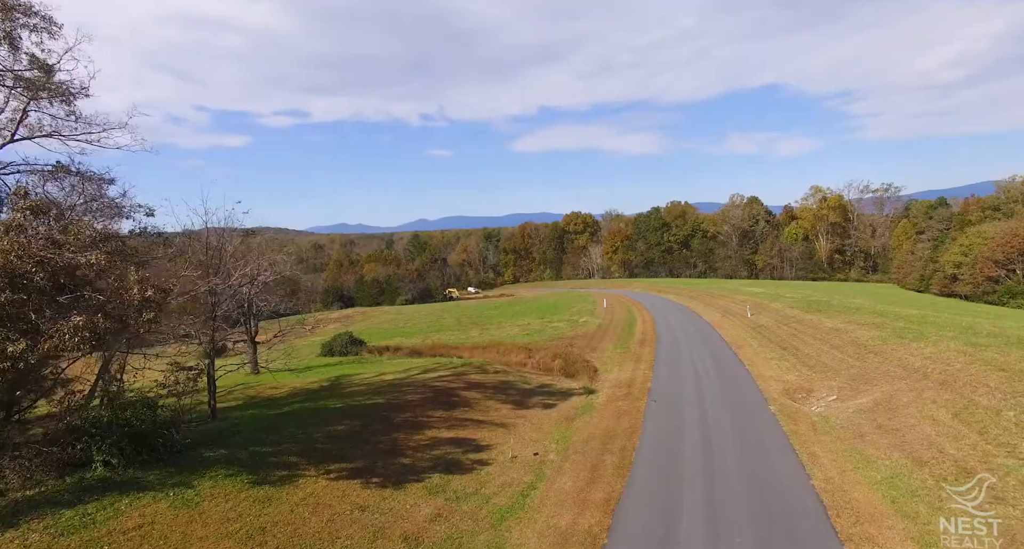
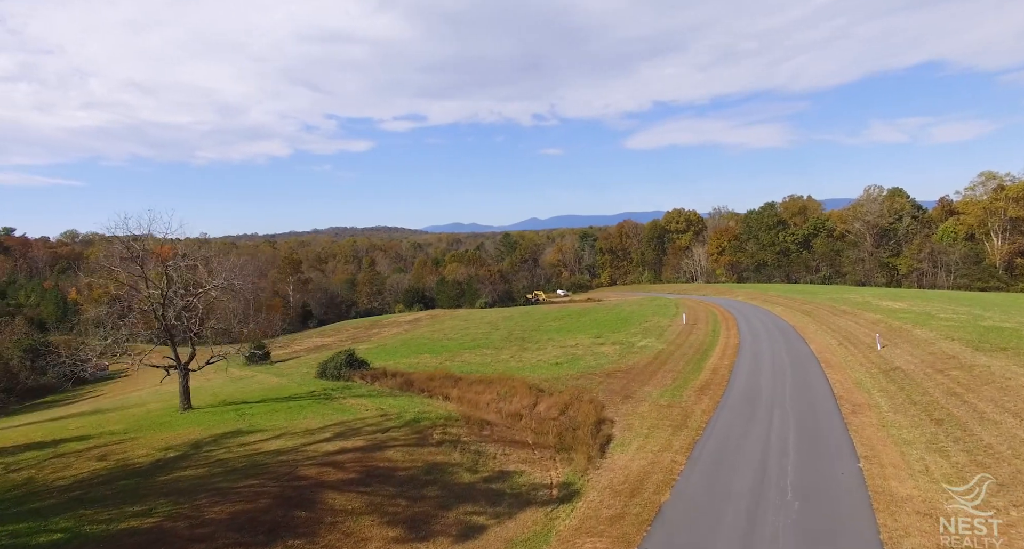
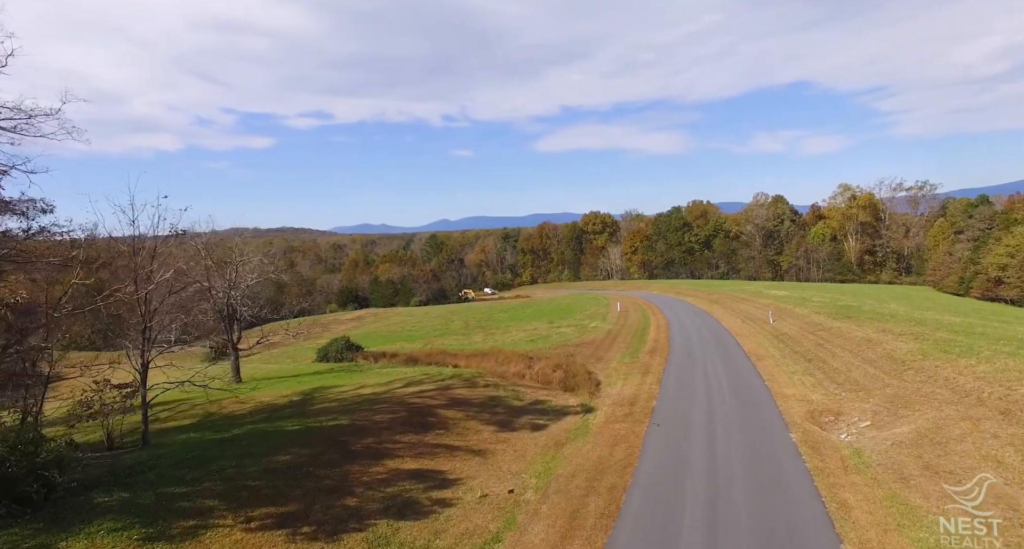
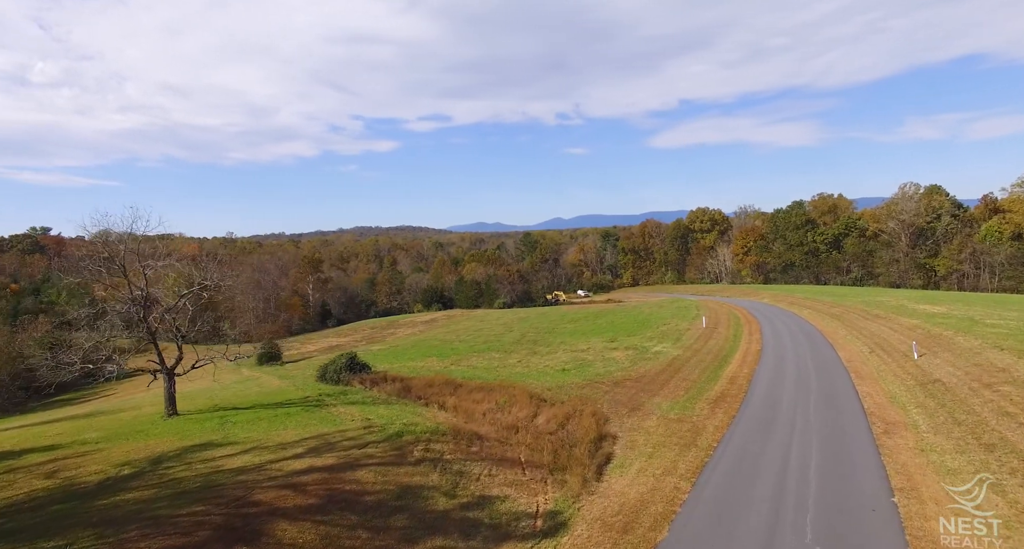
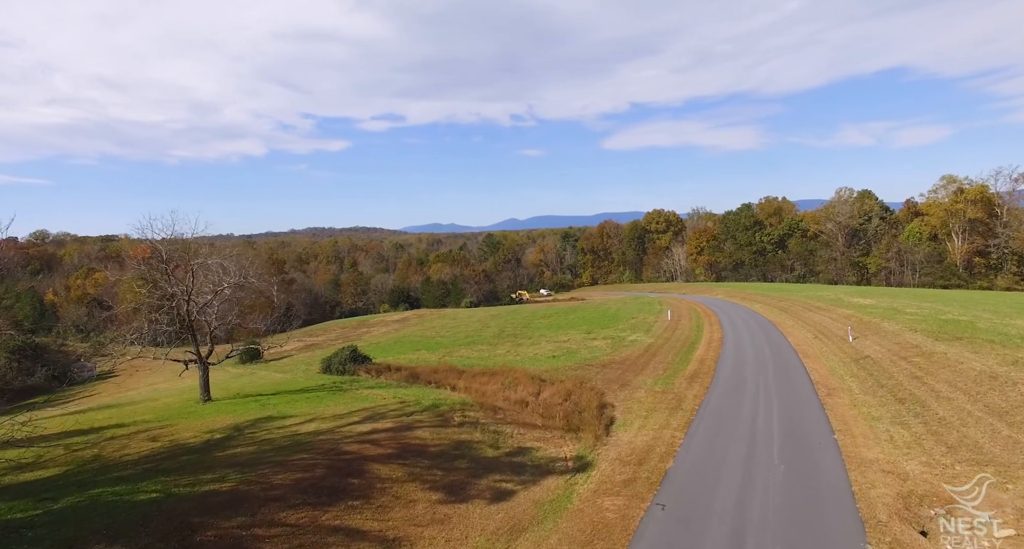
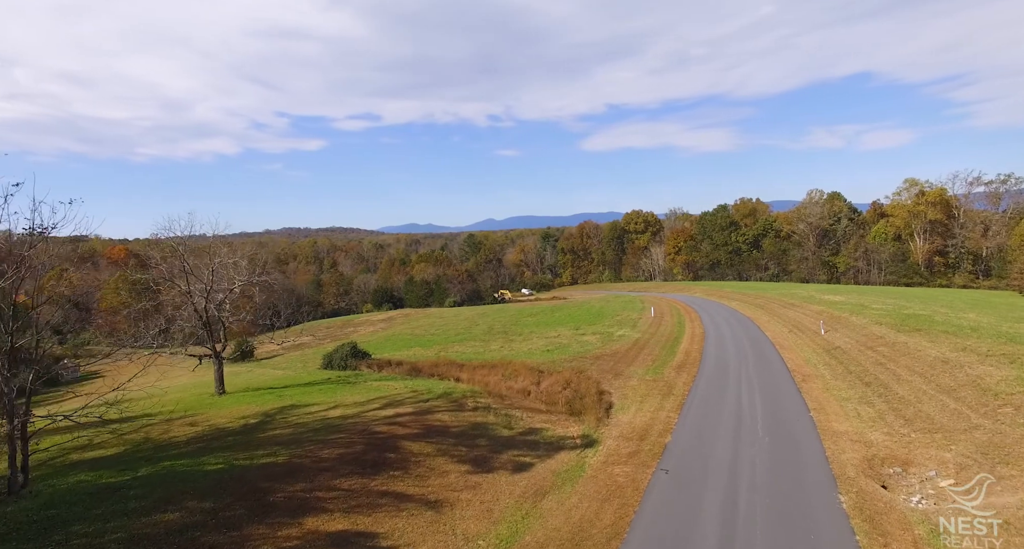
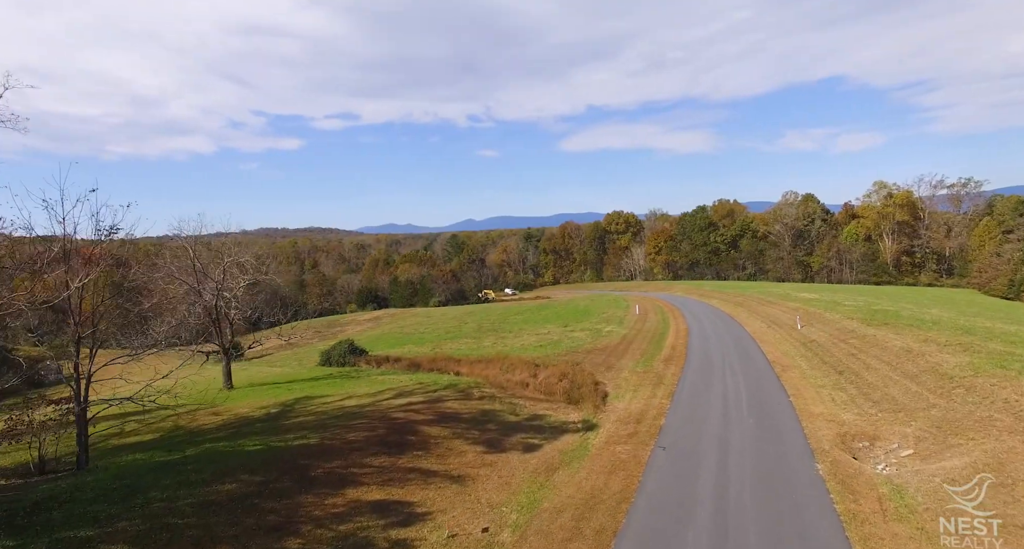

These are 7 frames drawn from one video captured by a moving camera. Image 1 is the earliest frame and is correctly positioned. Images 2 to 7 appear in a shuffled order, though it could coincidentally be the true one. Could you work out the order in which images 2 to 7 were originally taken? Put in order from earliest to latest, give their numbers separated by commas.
3, 7, 6, 5, 2, 4
